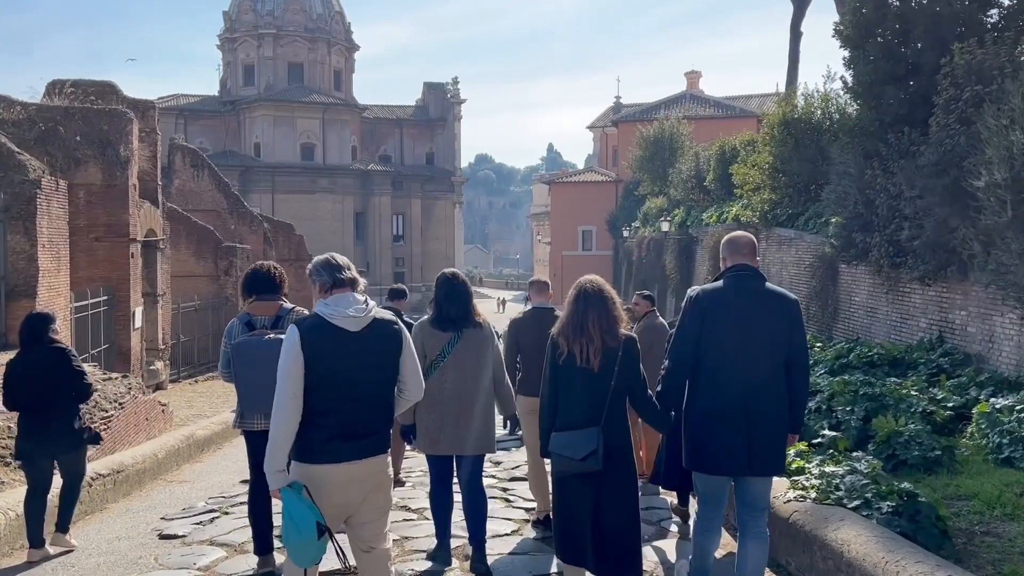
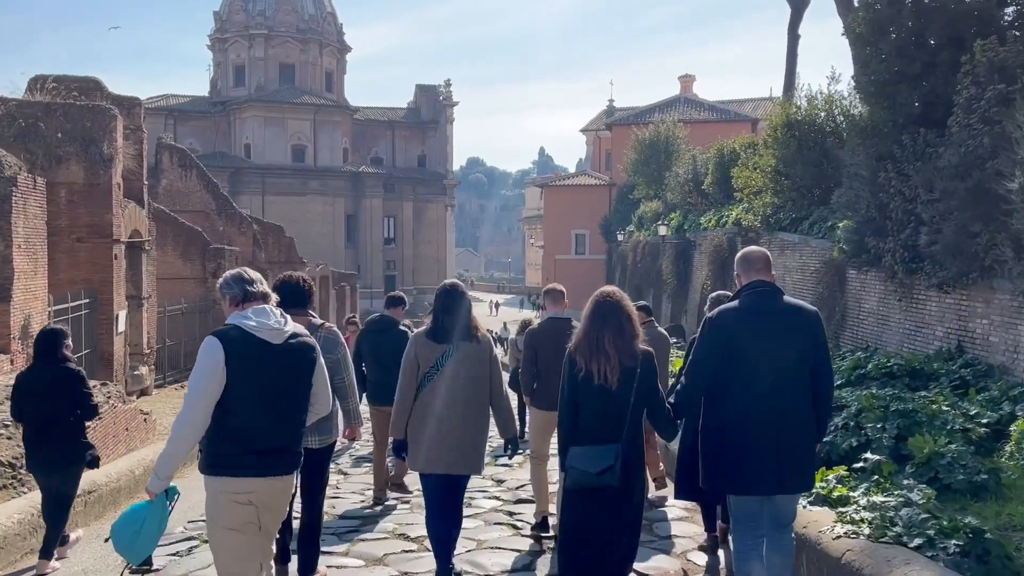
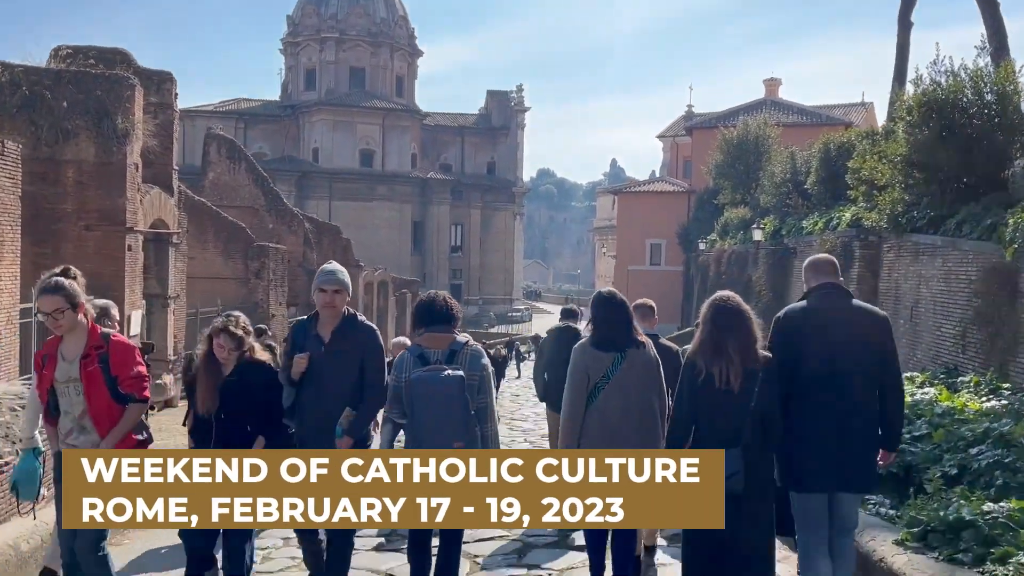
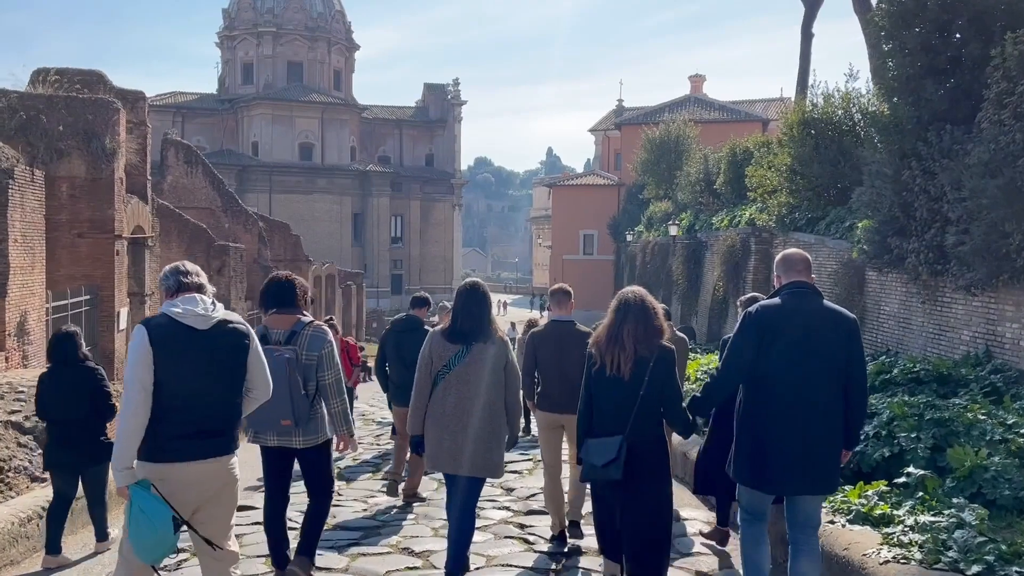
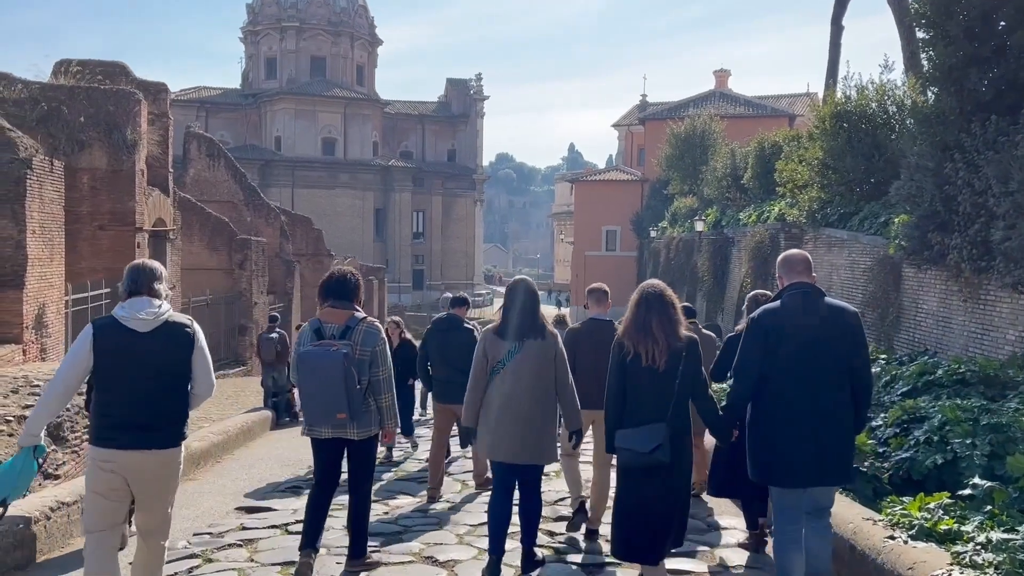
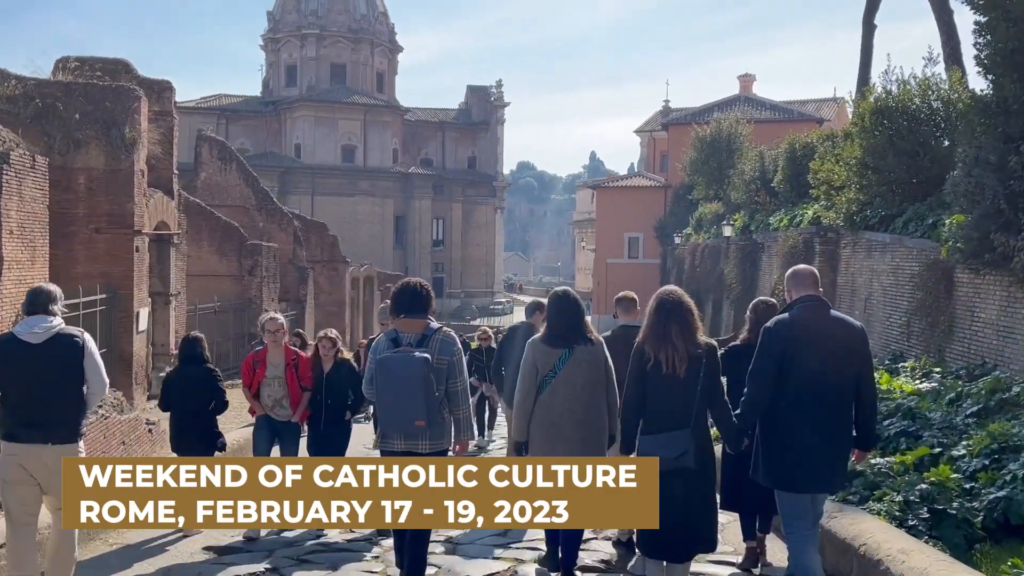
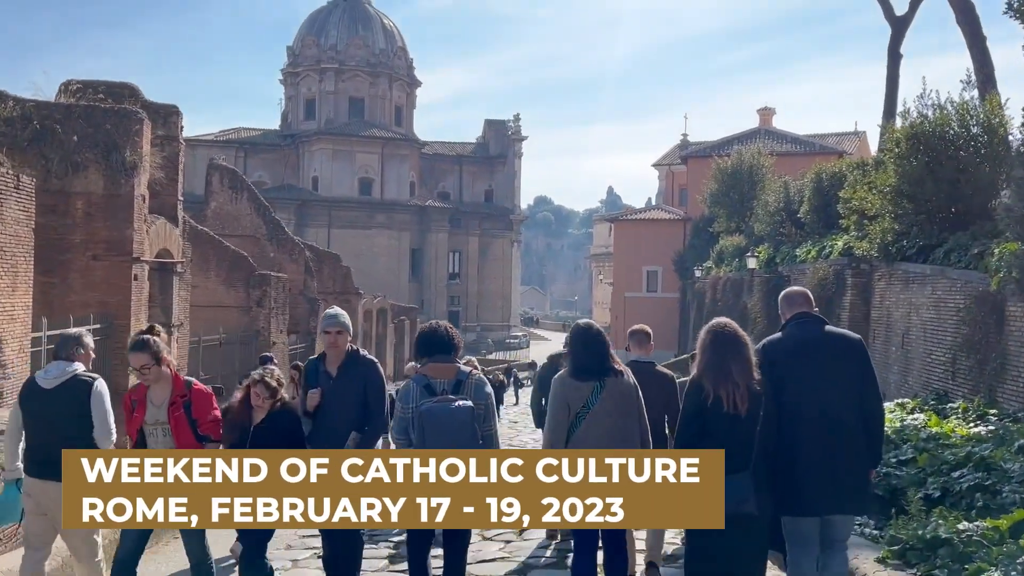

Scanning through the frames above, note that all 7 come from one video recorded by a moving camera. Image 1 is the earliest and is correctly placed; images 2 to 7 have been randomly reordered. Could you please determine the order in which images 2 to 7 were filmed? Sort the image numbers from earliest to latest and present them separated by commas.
2, 4, 5, 6, 7, 3
